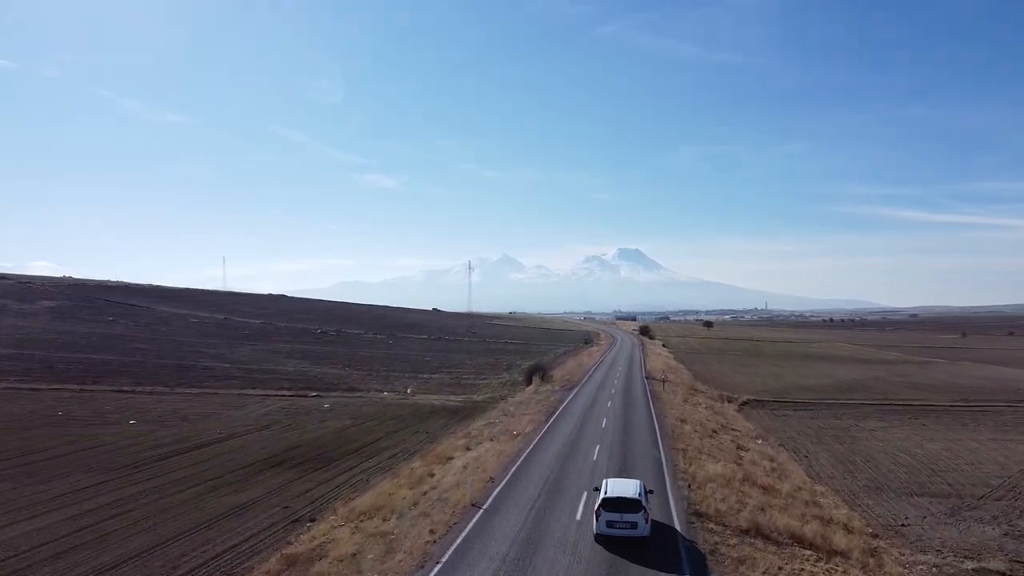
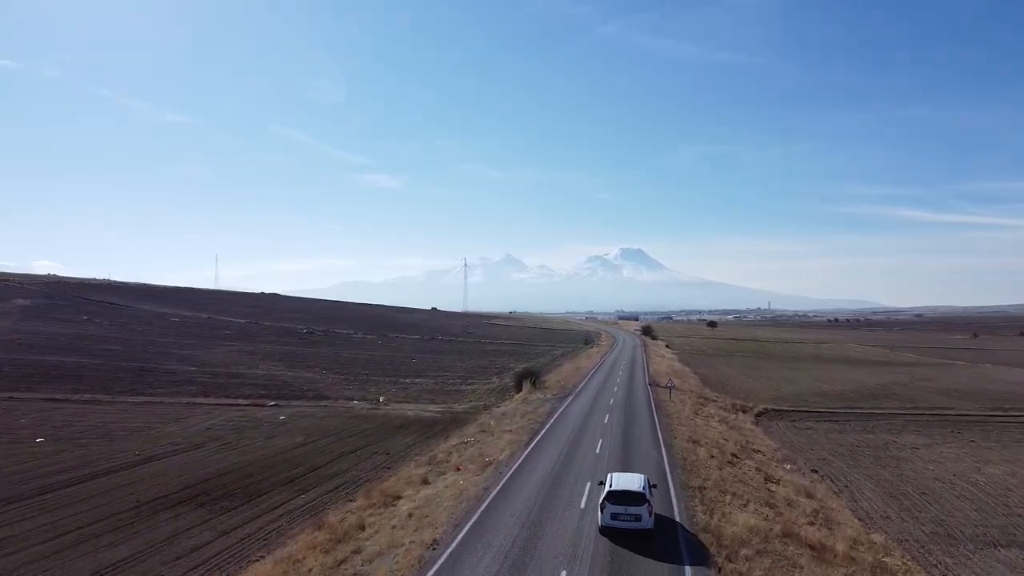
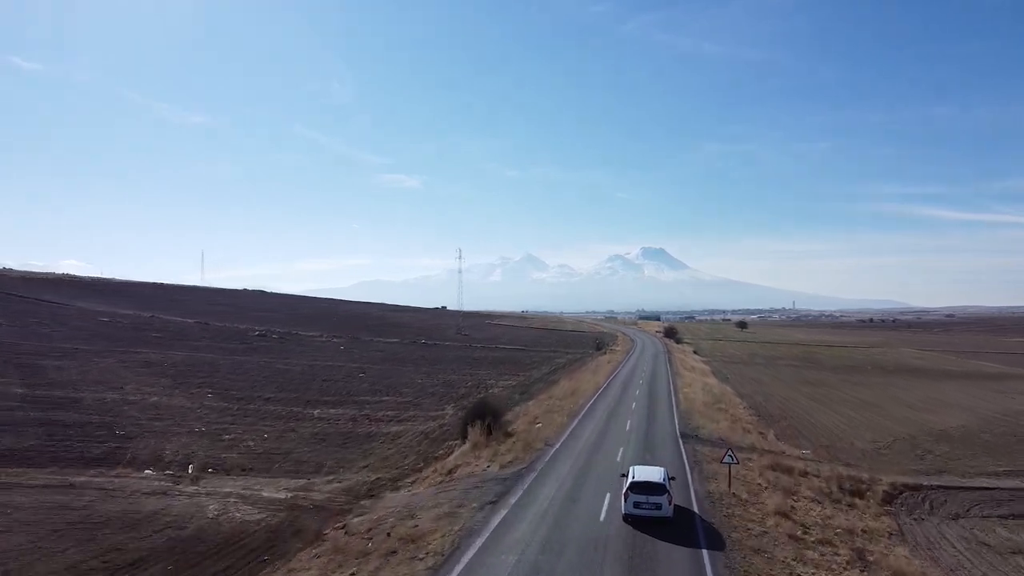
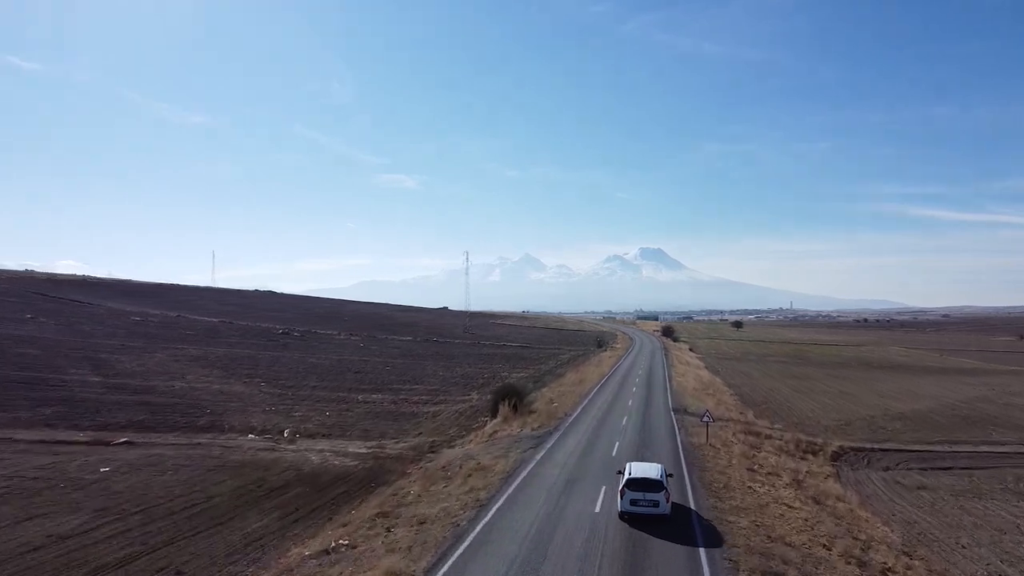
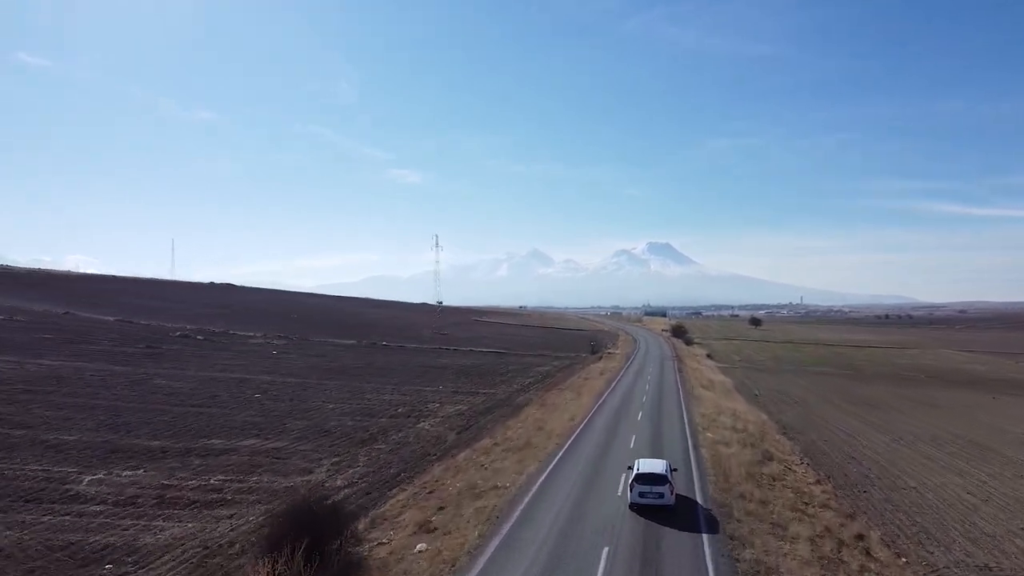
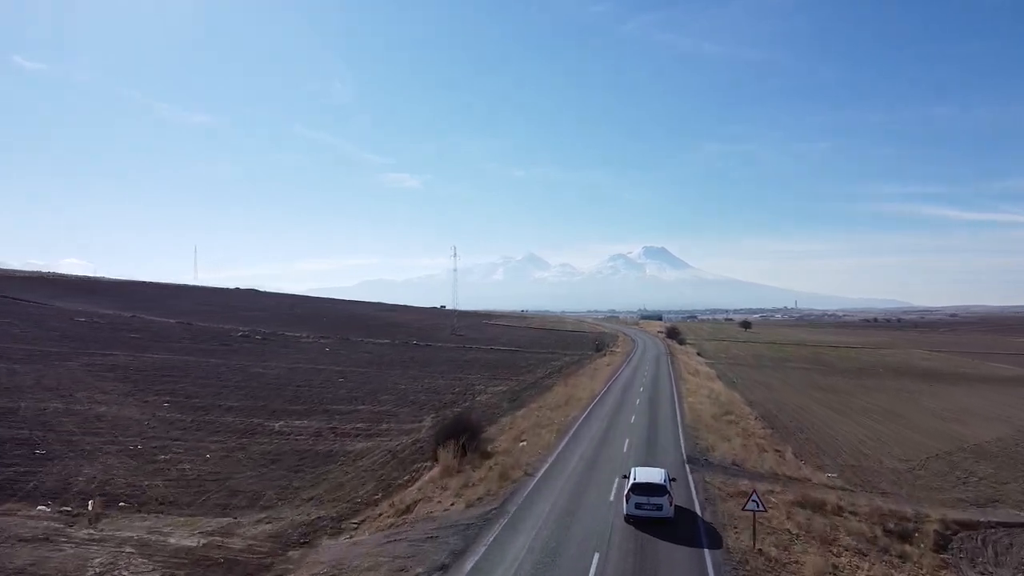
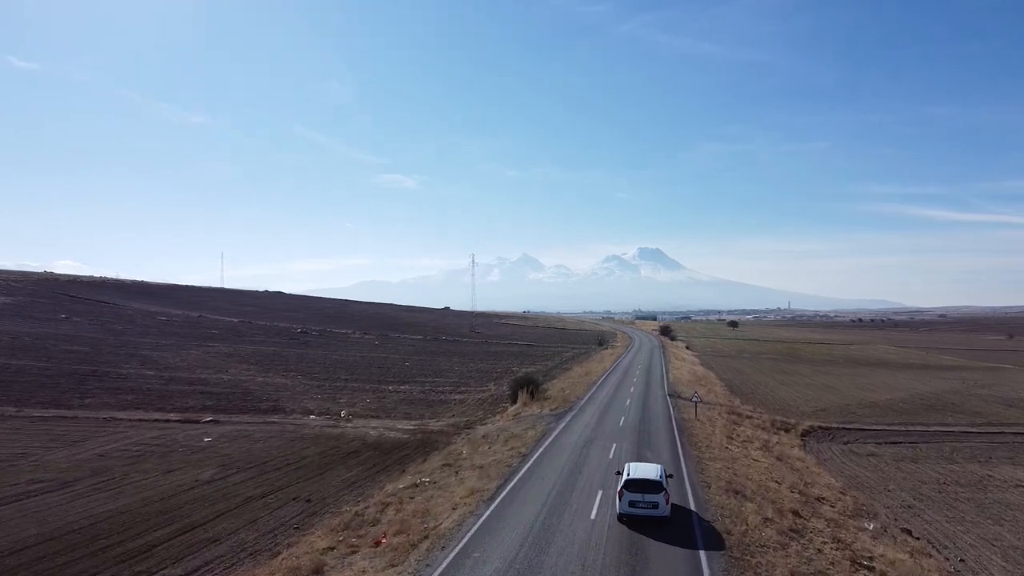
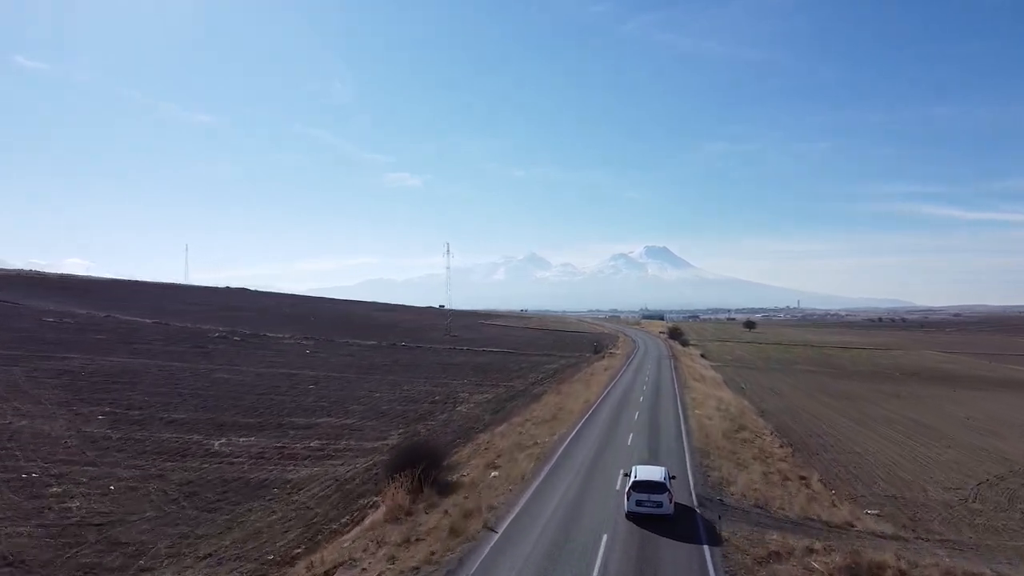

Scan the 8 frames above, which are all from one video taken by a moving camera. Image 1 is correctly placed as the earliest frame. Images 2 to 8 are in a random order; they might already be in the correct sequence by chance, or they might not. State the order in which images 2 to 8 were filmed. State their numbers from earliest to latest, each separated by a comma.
2, 7, 4, 3, 6, 8, 5
